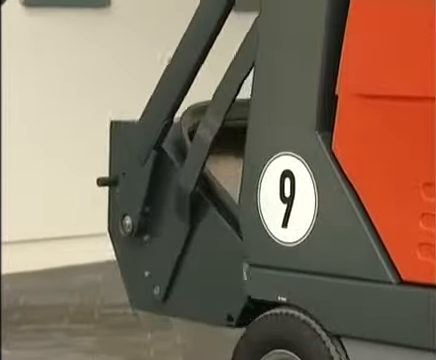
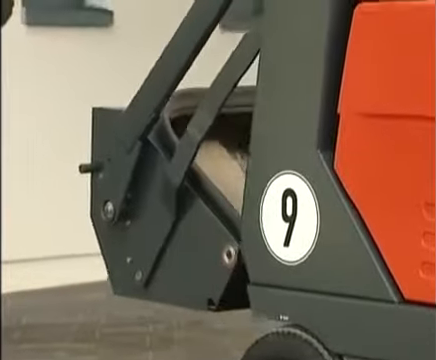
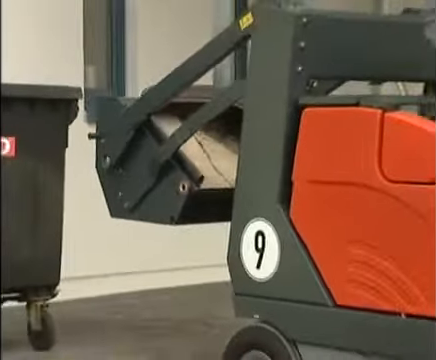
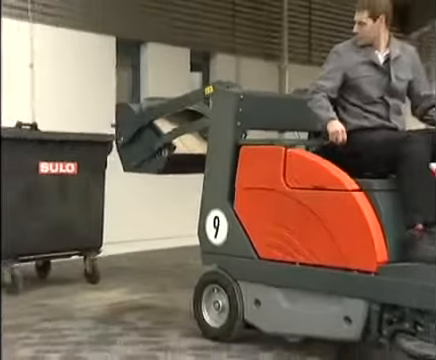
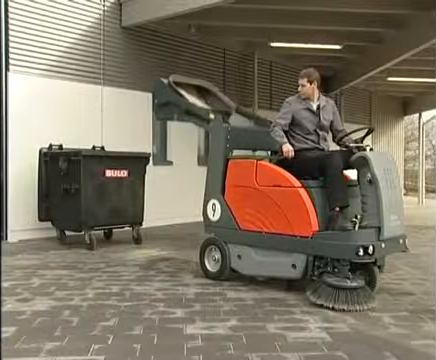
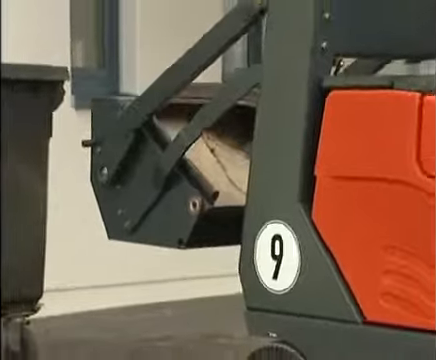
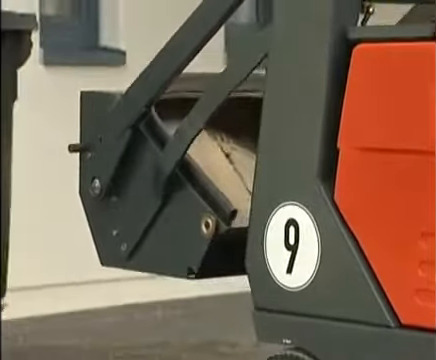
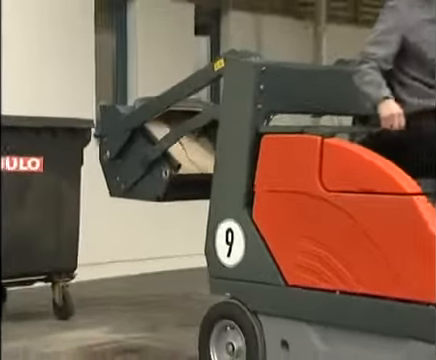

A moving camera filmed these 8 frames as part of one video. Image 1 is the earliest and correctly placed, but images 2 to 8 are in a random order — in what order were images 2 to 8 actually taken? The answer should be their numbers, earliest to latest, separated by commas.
2, 7, 6, 3, 8, 4, 5
